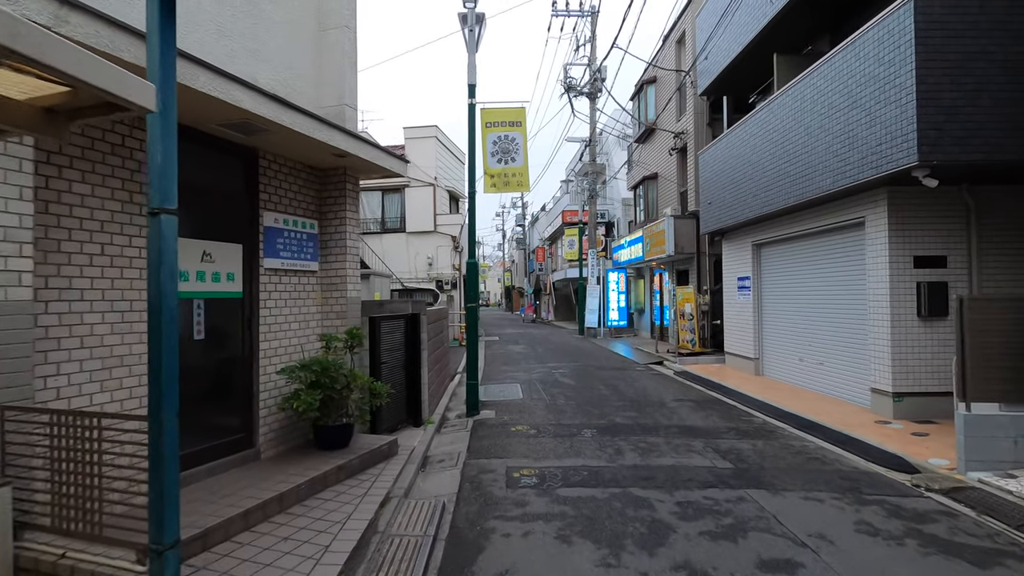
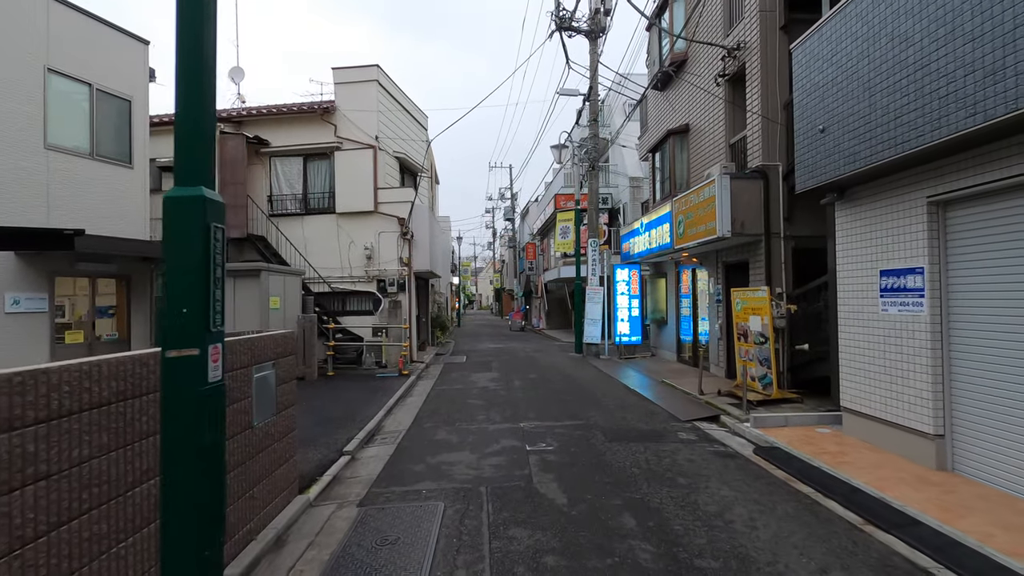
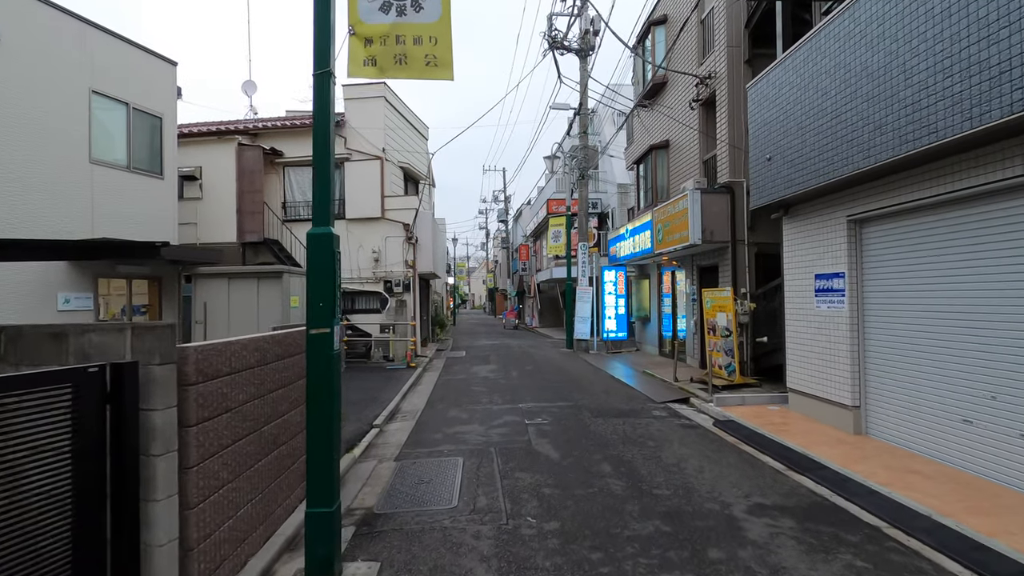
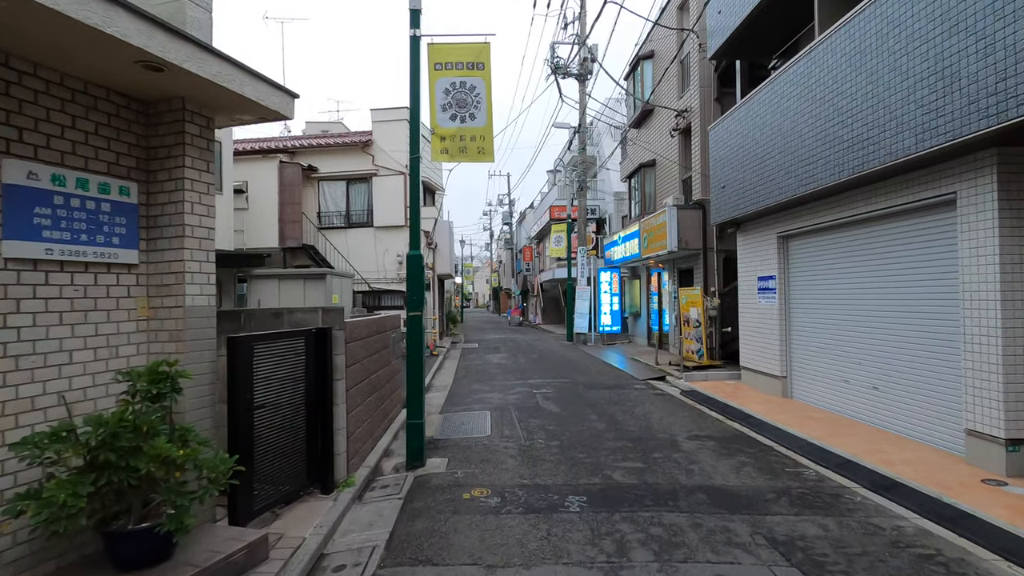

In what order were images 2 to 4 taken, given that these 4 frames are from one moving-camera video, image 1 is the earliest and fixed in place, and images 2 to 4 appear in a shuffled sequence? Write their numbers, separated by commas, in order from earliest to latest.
4, 3, 2
